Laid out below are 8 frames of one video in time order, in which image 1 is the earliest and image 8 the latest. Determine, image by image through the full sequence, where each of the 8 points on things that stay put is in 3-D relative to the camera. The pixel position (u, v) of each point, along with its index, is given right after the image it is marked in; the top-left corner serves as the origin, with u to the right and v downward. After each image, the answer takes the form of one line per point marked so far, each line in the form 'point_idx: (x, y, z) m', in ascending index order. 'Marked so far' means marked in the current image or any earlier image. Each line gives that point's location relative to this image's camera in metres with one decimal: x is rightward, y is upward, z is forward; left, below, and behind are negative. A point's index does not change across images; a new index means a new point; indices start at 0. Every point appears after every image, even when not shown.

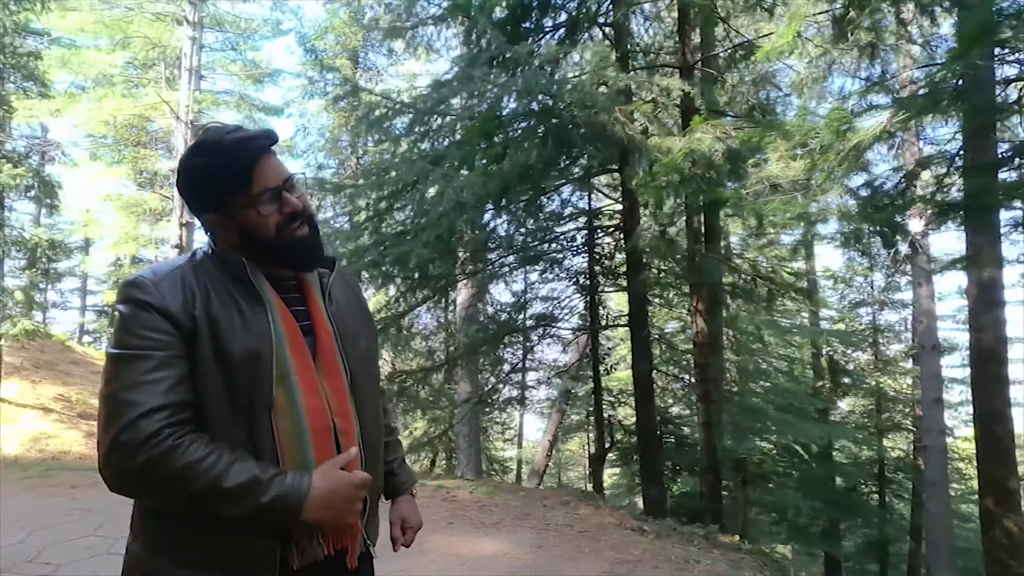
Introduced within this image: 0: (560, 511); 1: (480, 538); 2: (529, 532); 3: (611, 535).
0: (+0.3, -1.6, +3.9) m
1: (-0.2, -1.4, +3.1) m
2: (+0.1, -1.5, +3.2) m
3: (+0.6, -1.5, +3.3) m
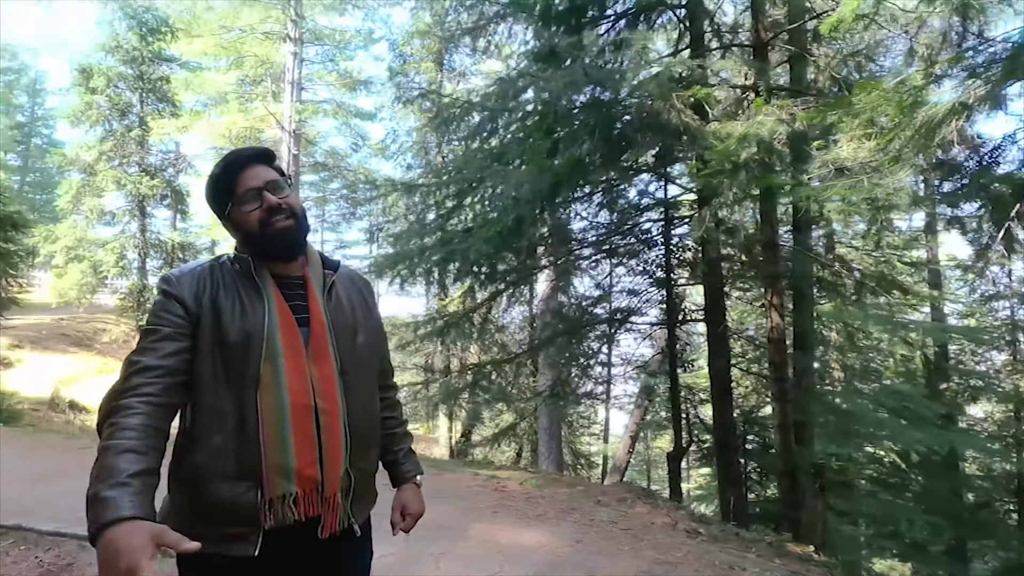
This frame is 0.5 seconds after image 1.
0: (+0.7, -1.6, +3.8) m
1: (0.0, -1.4, +3.1) m
2: (+0.3, -1.4, +3.2) m
3: (+0.8, -1.5, +3.3) m
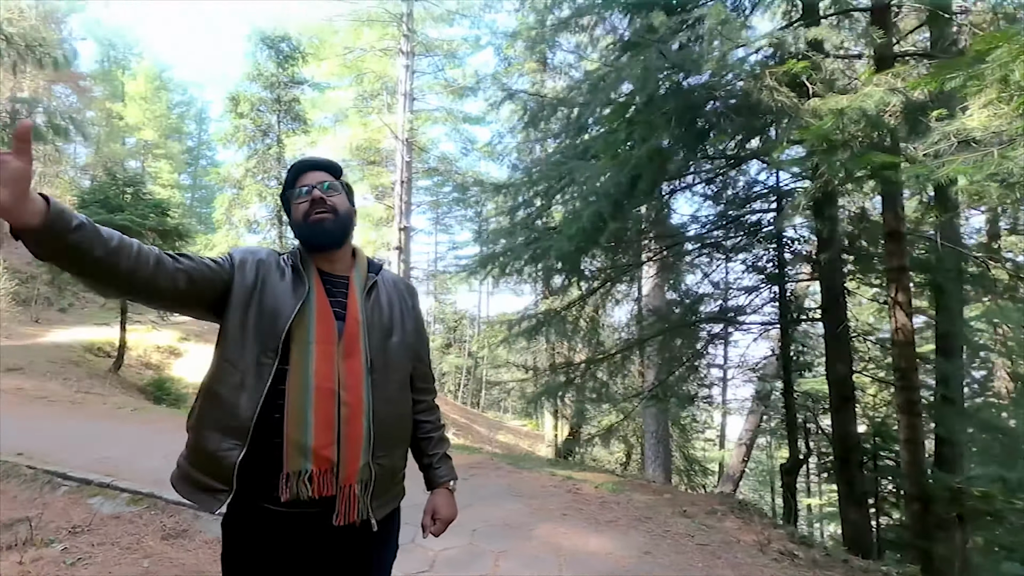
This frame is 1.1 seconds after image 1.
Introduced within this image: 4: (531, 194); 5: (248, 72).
0: (+1.2, -1.5, +3.6) m
1: (+0.4, -1.4, +3.0) m
2: (+0.7, -1.4, +3.0) m
3: (+1.2, -1.5, +3.0) m
4: (+0.2, +1.2, +6.9) m
5: (-7.9, +6.6, +16.2) m
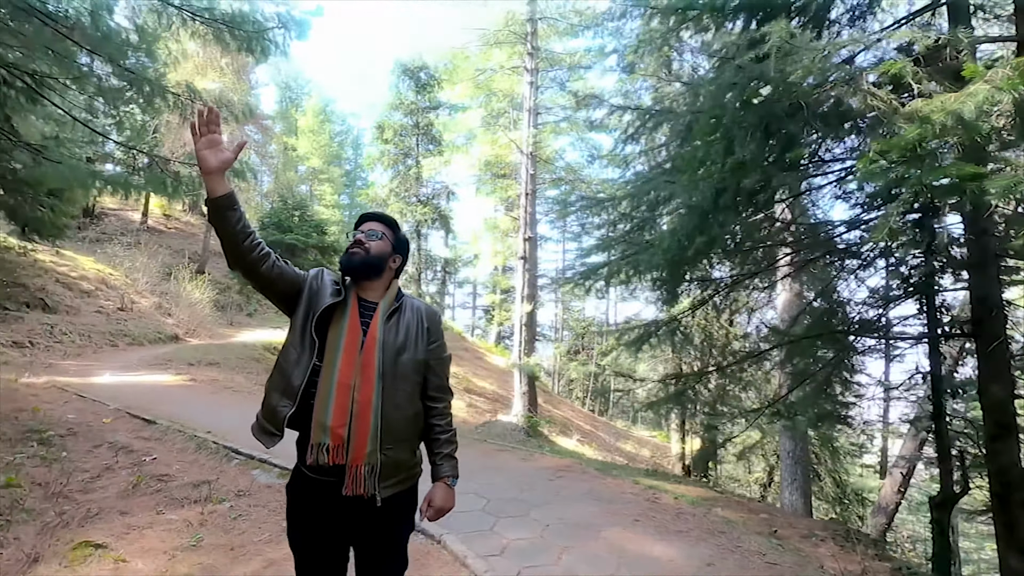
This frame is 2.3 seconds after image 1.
0: (+1.7, -1.6, +3.5) m
1: (+0.8, -1.5, +3.2) m
2: (+1.1, -1.5, +3.1) m
3: (+1.6, -1.6, +2.9) m
4: (+1.5, +1.0, +7.0) m
5: (-4.1, +6.3, +18.1) m
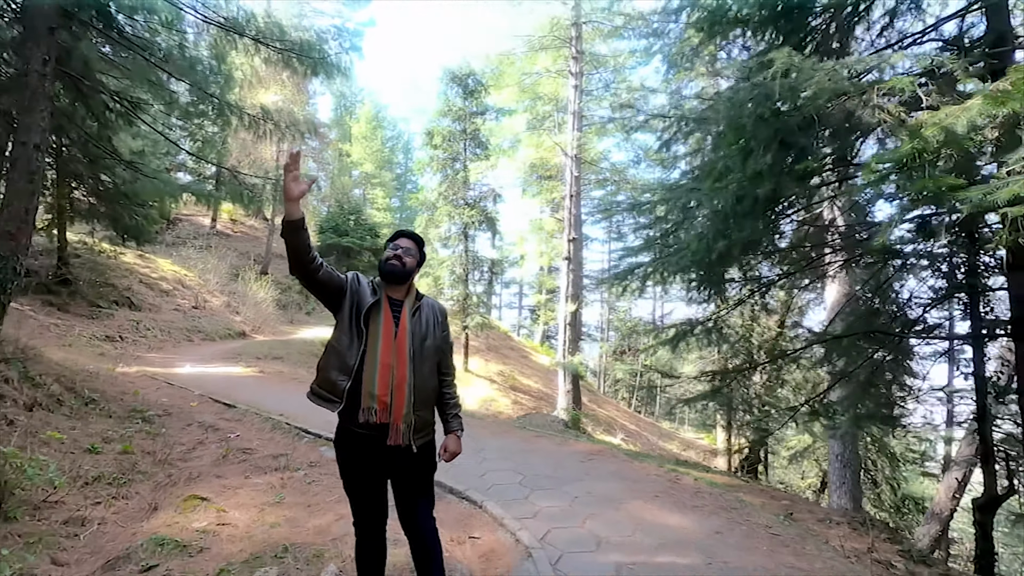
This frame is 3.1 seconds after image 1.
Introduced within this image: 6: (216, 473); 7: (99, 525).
0: (+2.0, -1.6, +3.8) m
1: (+1.1, -1.5, +3.5) m
2: (+1.3, -1.5, +3.4) m
3: (+1.8, -1.6, +3.2) m
4: (+2.1, +1.1, +7.3) m
5: (-2.5, +6.3, +18.8) m
6: (-2.4, -1.5, +4.4) m
7: (-2.7, -1.6, +3.5) m
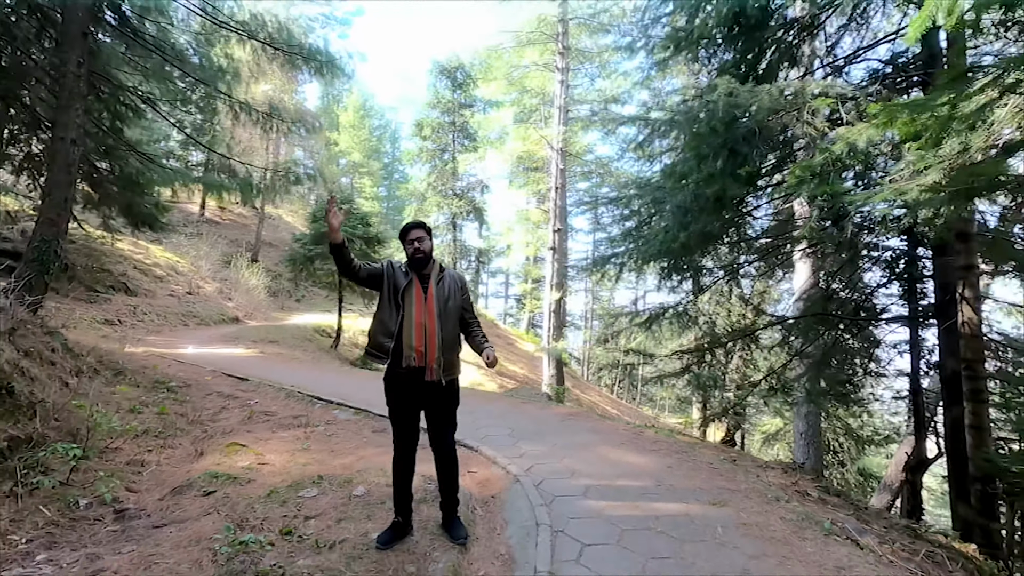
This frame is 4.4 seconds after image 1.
0: (+1.9, -1.5, +4.6) m
1: (+1.0, -1.3, +4.3) m
2: (+1.3, -1.4, +4.2) m
3: (+1.7, -1.4, +4.0) m
4: (+1.9, +1.3, +8.0) m
5: (-2.9, +6.8, +19.4) m
6: (-2.5, -1.3, +5.1) m
7: (-2.8, -1.4, +4.2) m
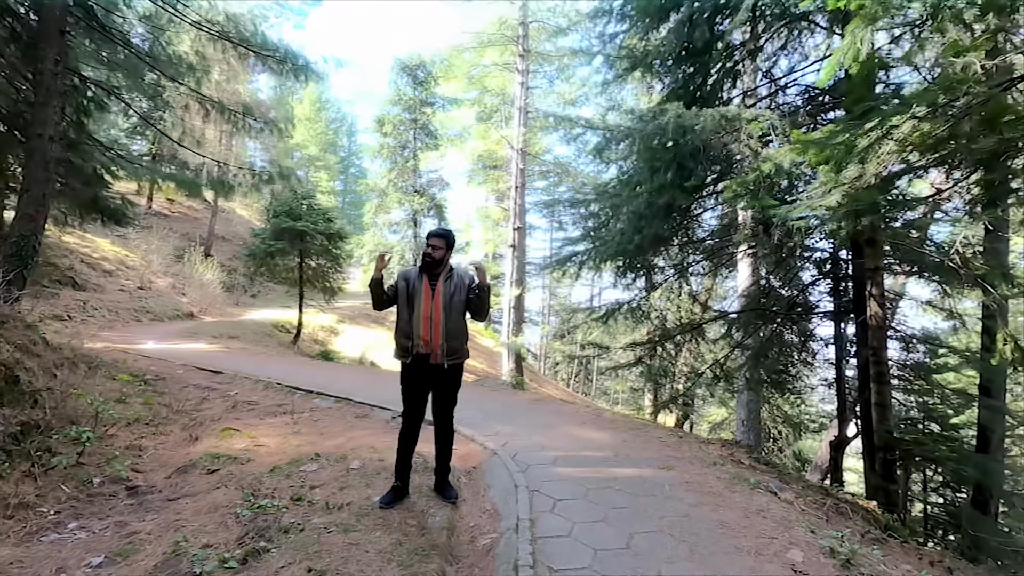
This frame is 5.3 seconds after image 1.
0: (+1.6, -1.5, +5.3) m
1: (+0.8, -1.3, +4.9) m
2: (+1.0, -1.3, +4.8) m
3: (+1.5, -1.4, +4.7) m
4: (+1.4, +1.3, +8.7) m
5: (-4.3, +6.9, +19.5) m
6: (-2.8, -1.3, +5.4) m
7: (-3.0, -1.4, +4.5) m
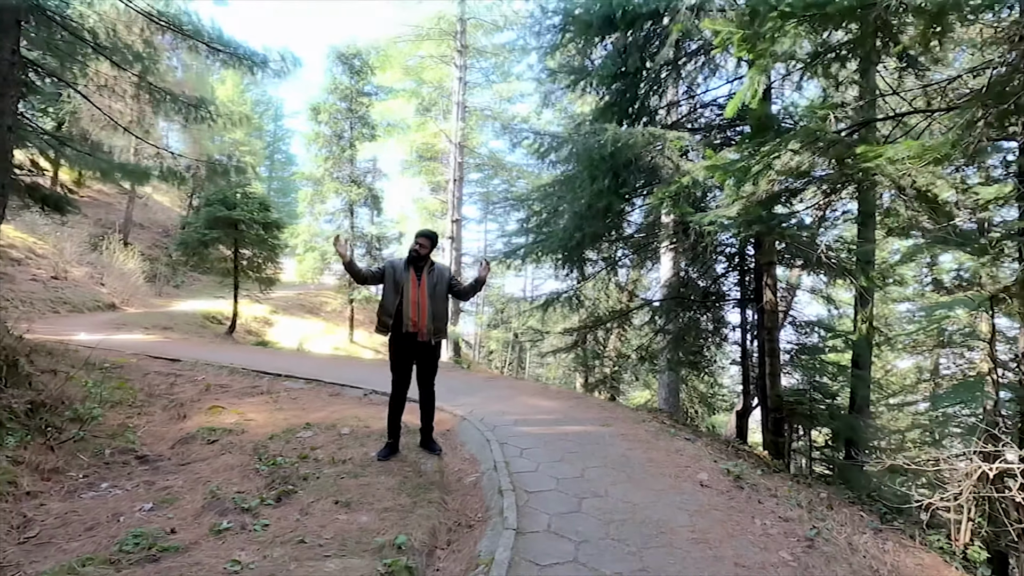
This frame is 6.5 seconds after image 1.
0: (+1.1, -1.4, +6.2) m
1: (+0.3, -1.2, +5.8) m
2: (+0.6, -1.2, +5.7) m
3: (+1.1, -1.3, +5.6) m
4: (+0.5, +1.5, +9.5) m
5: (-6.6, +7.3, +19.5) m
6: (-3.3, -1.2, +5.8) m
7: (-3.3, -1.3, +4.9) m
